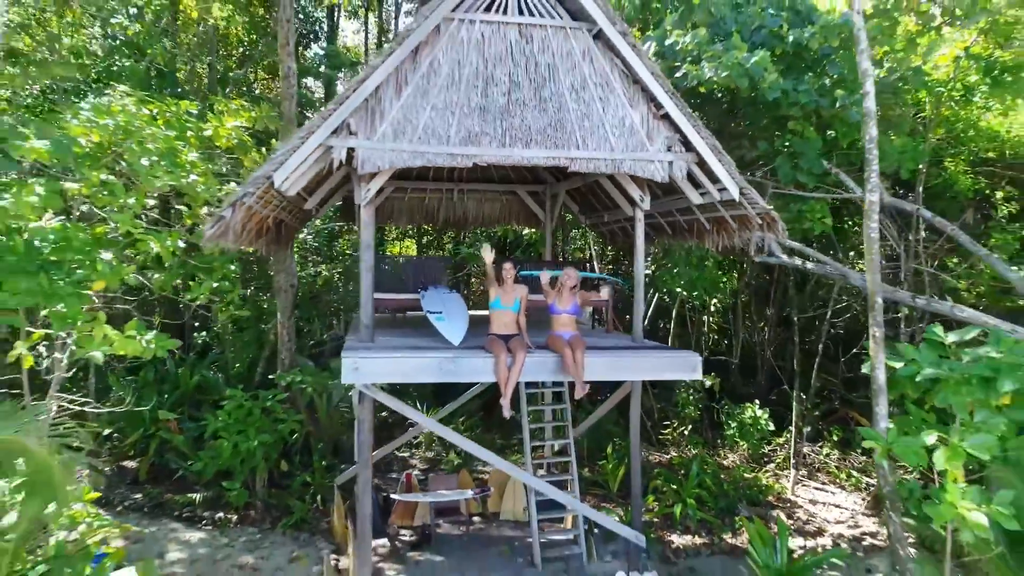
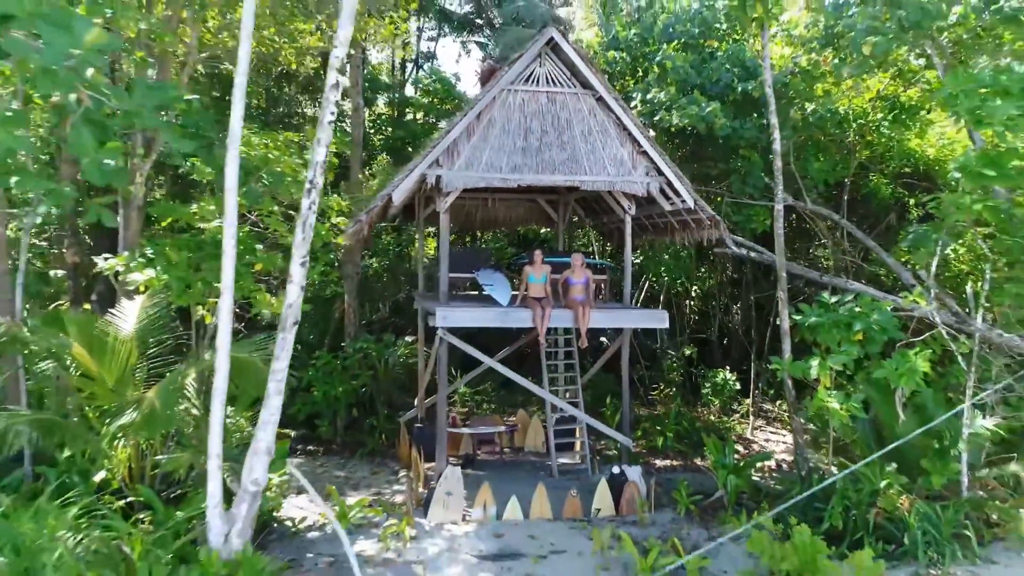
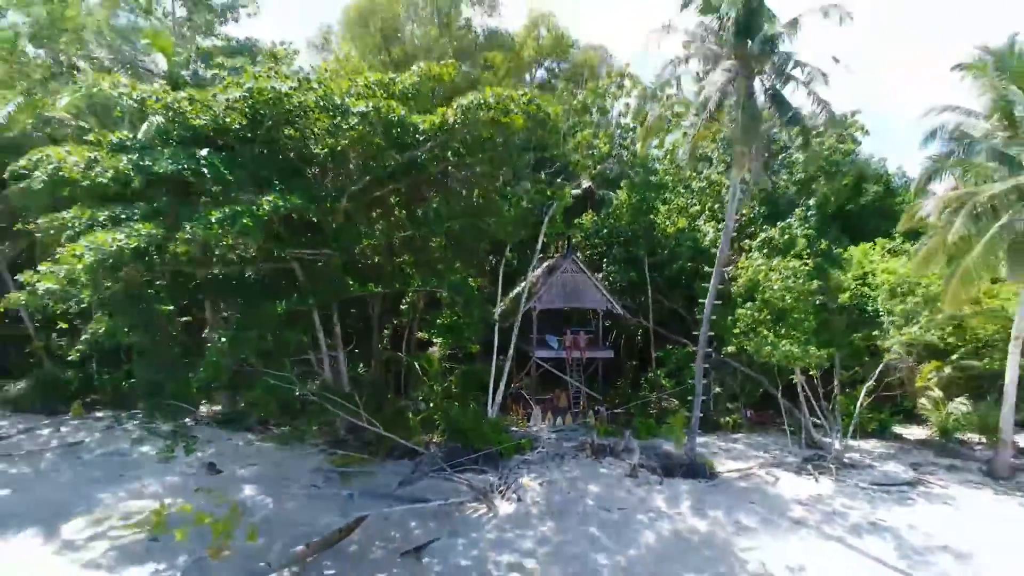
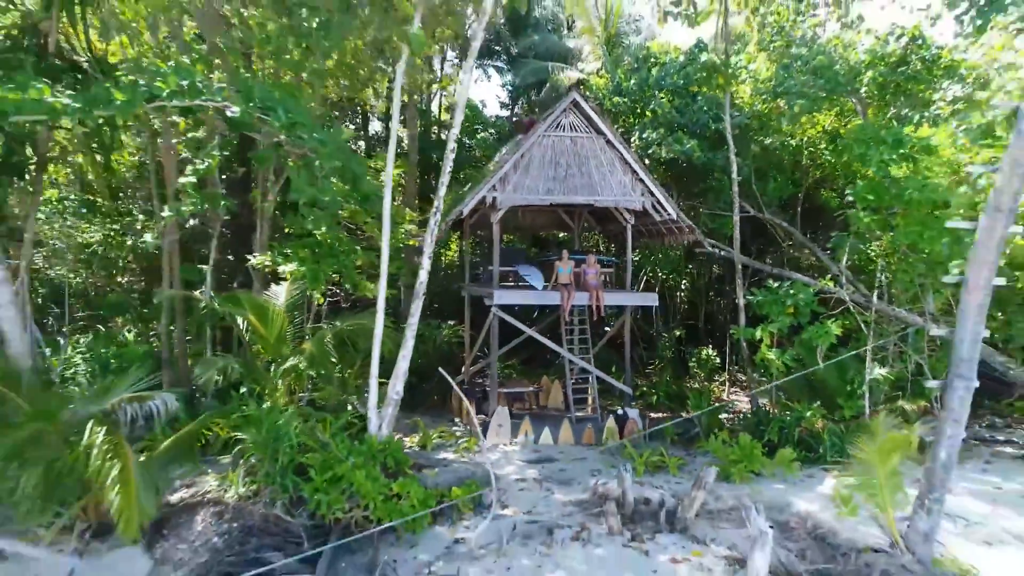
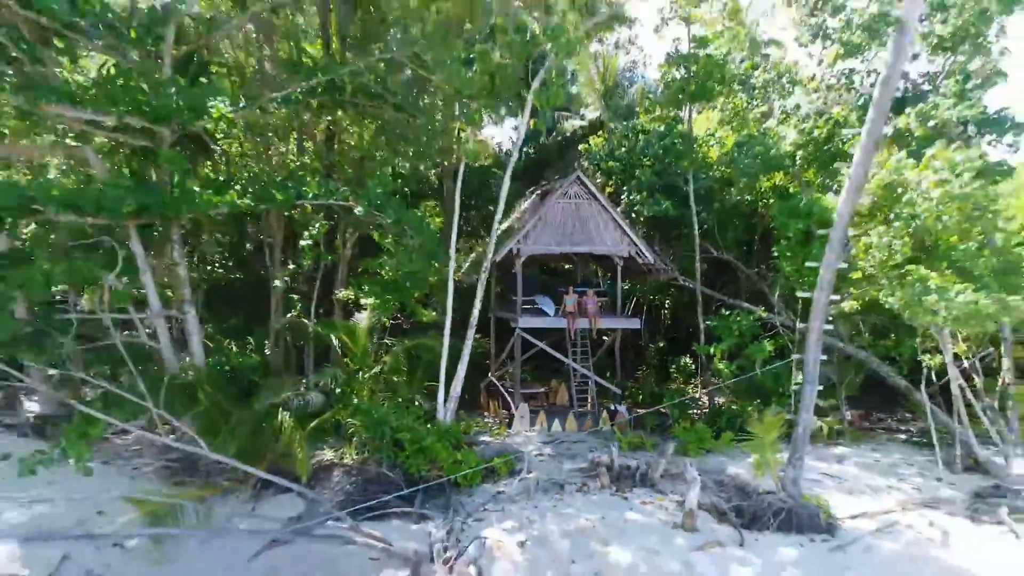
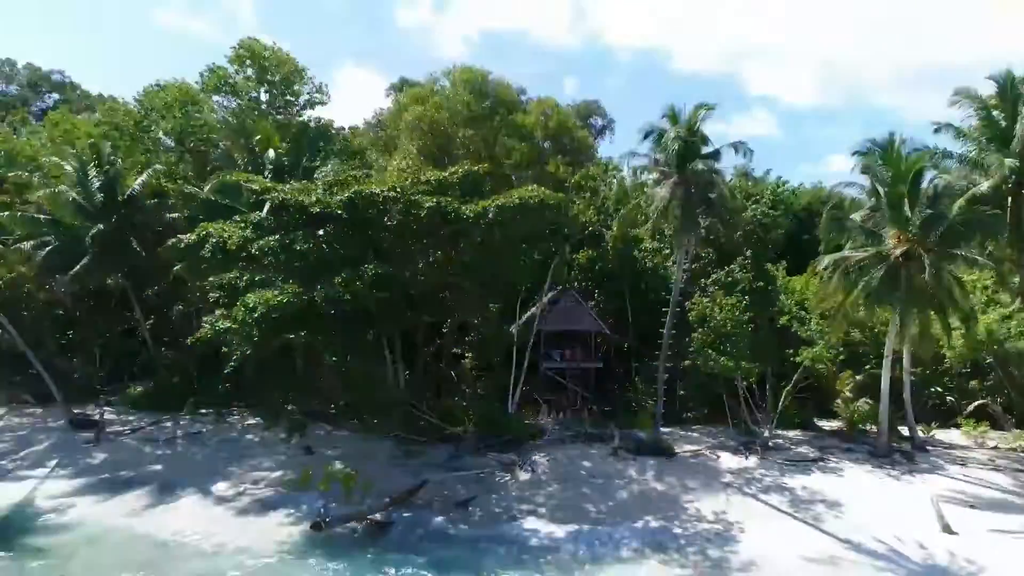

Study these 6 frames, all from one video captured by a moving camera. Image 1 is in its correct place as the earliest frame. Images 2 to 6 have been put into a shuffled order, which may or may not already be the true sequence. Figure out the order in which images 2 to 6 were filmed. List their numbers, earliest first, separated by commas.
2, 4, 5, 3, 6
